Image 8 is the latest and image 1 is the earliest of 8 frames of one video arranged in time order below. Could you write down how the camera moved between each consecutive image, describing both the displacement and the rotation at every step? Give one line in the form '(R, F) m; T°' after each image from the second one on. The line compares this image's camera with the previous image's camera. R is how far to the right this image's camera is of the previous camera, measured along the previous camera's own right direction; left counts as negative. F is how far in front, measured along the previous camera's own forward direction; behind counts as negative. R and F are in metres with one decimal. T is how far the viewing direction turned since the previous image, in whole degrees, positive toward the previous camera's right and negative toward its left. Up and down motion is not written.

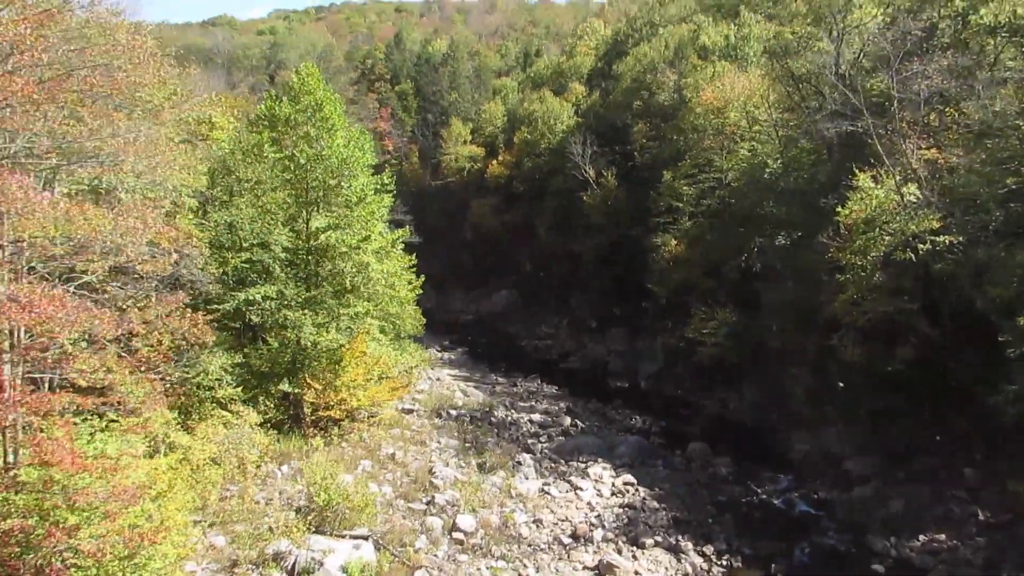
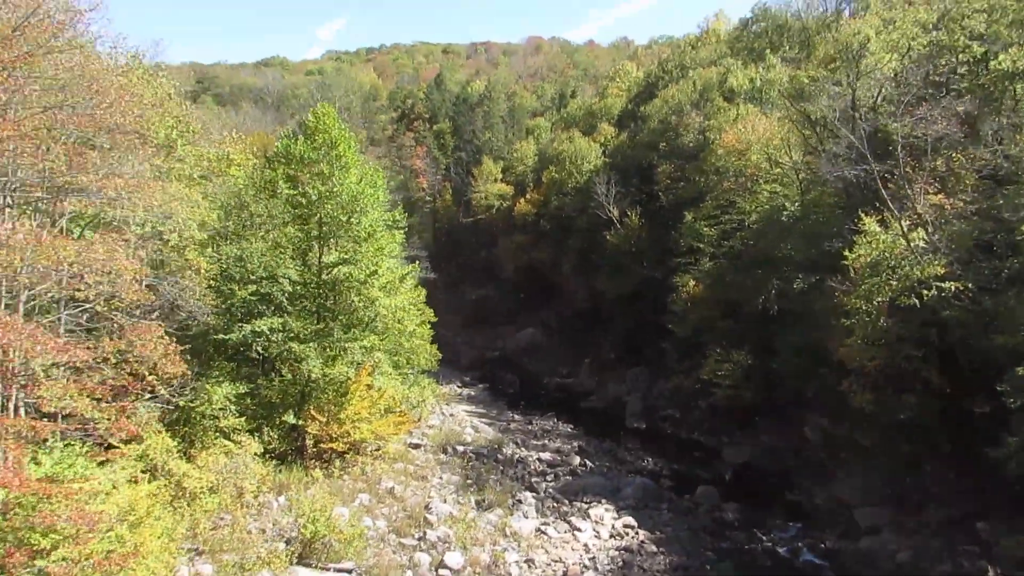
(+0.9, -0.1) m; -3°
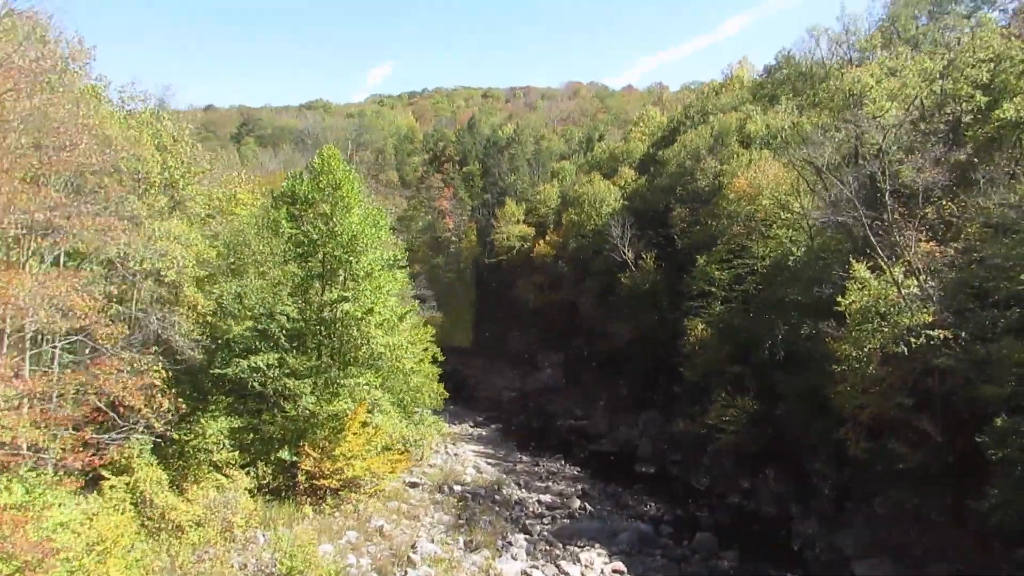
(+1.0, -0.2) m; -3°
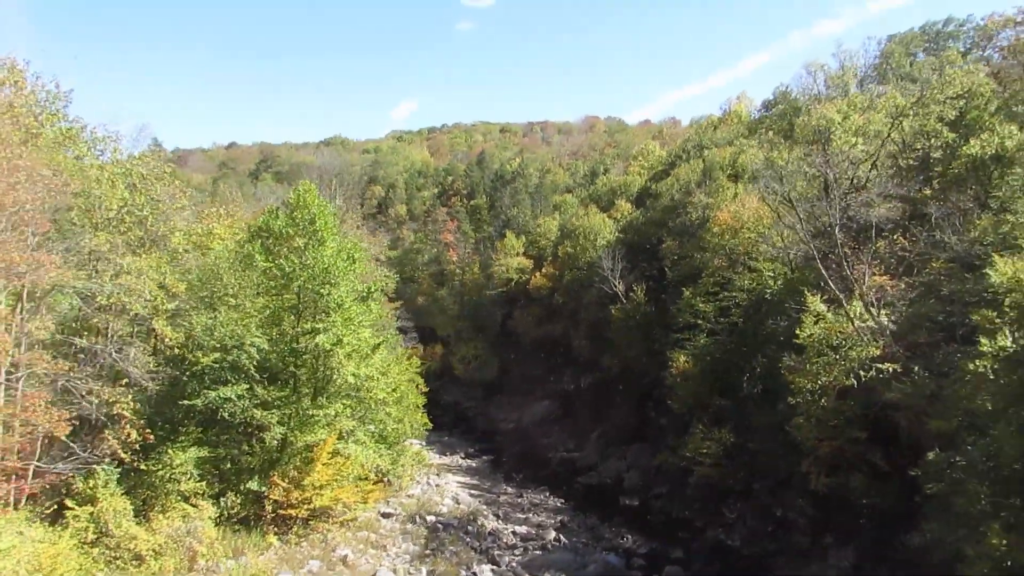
(+1.3, -0.3) m; -2°
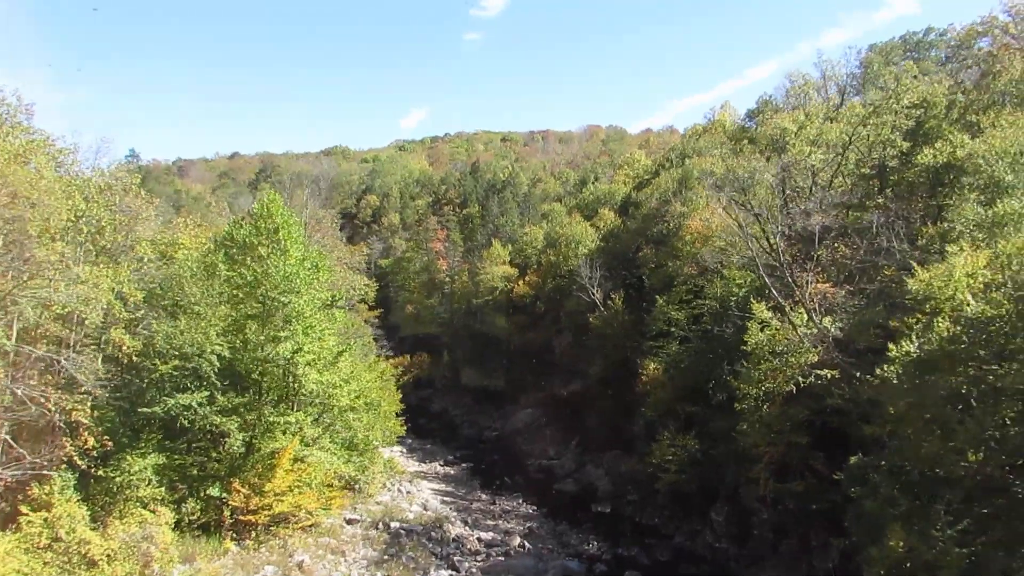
(+1.1, -0.2) m; -1°
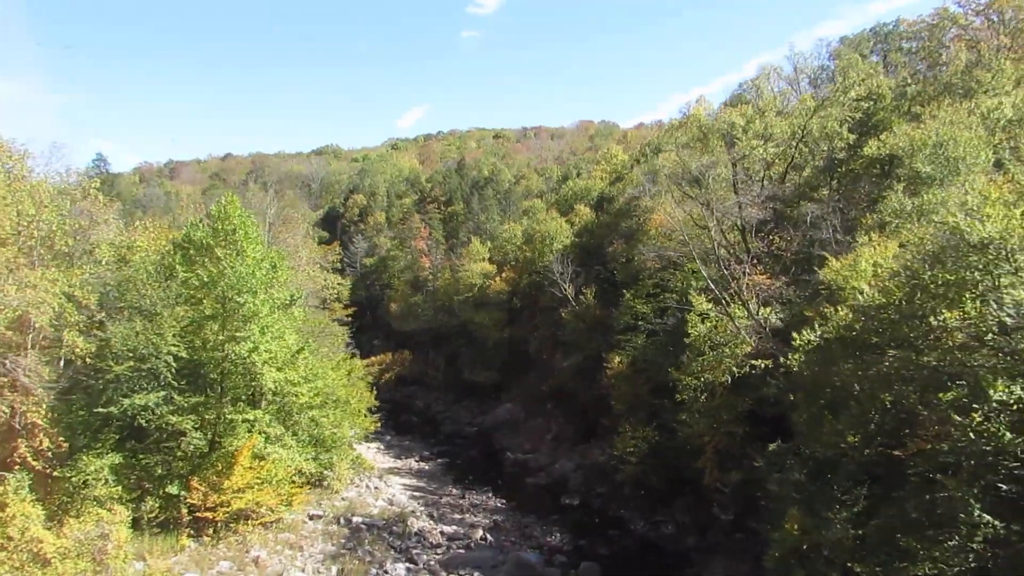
(+1.1, -0.3) m; 0°
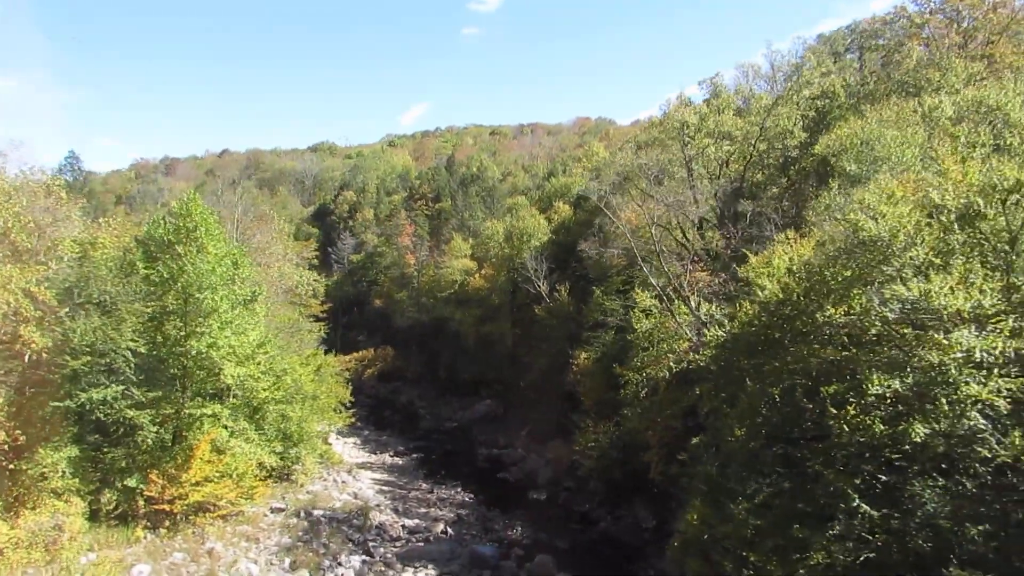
(+1.1, -0.3) m; 0°
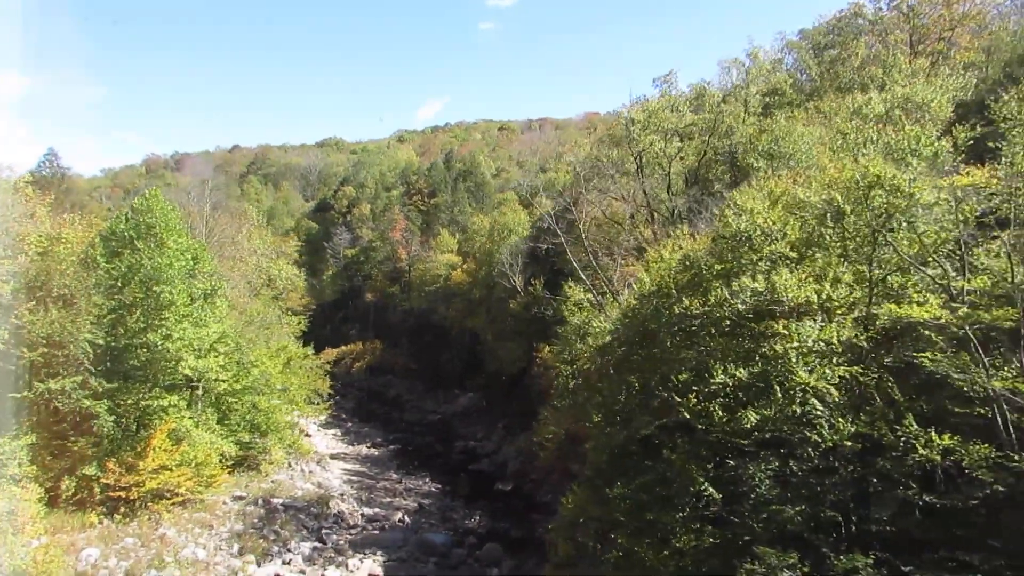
(+1.7, -0.4) m; -1°
